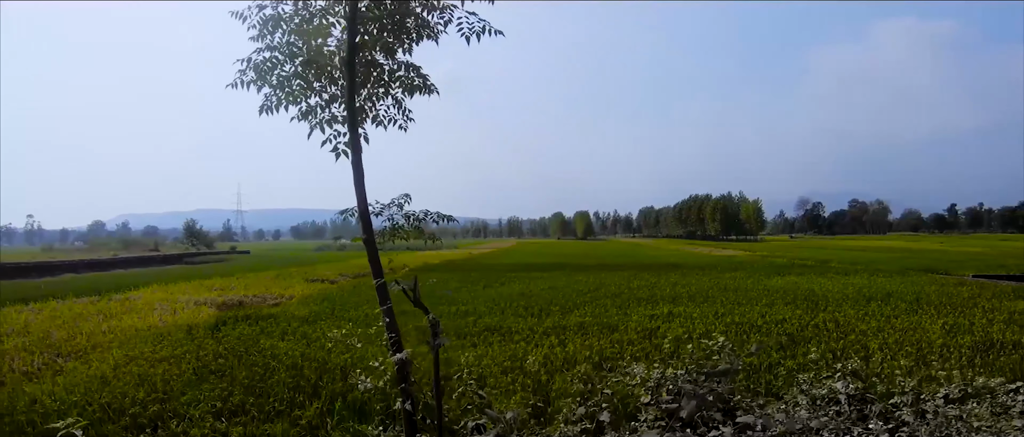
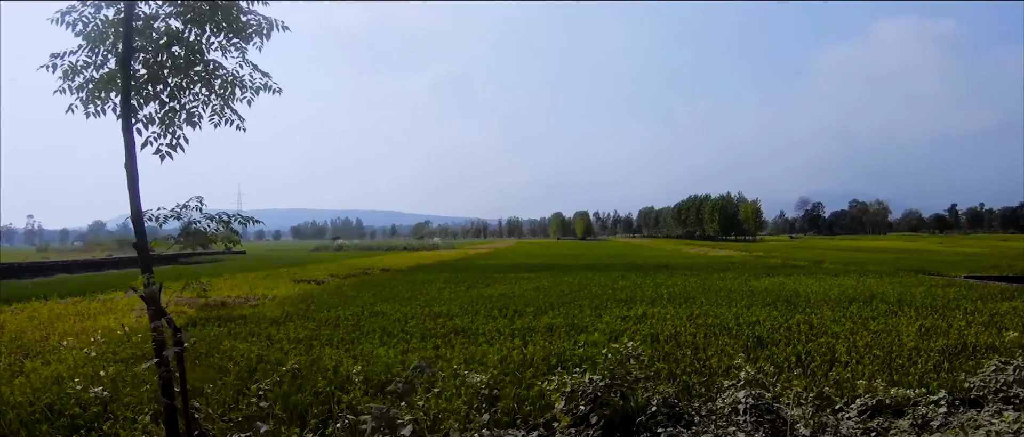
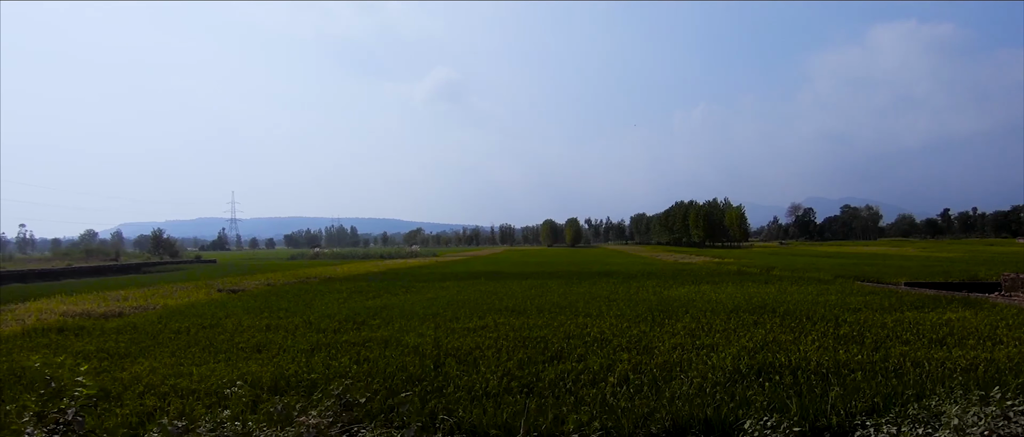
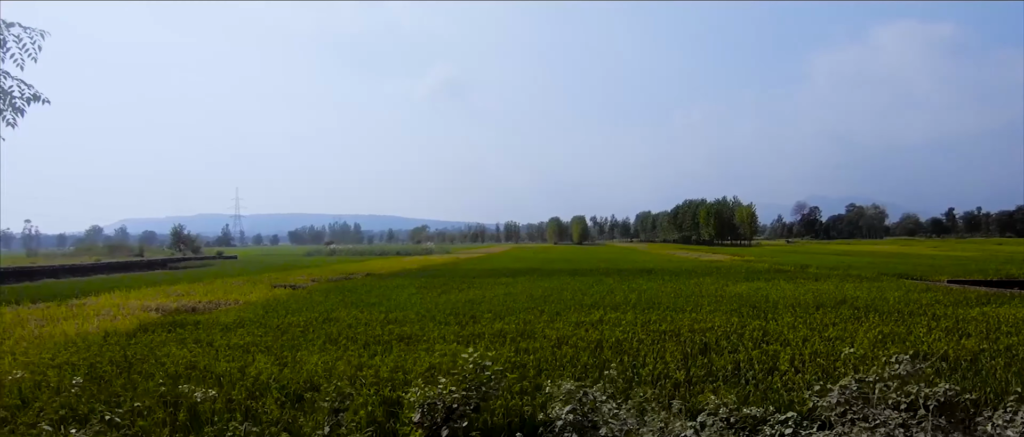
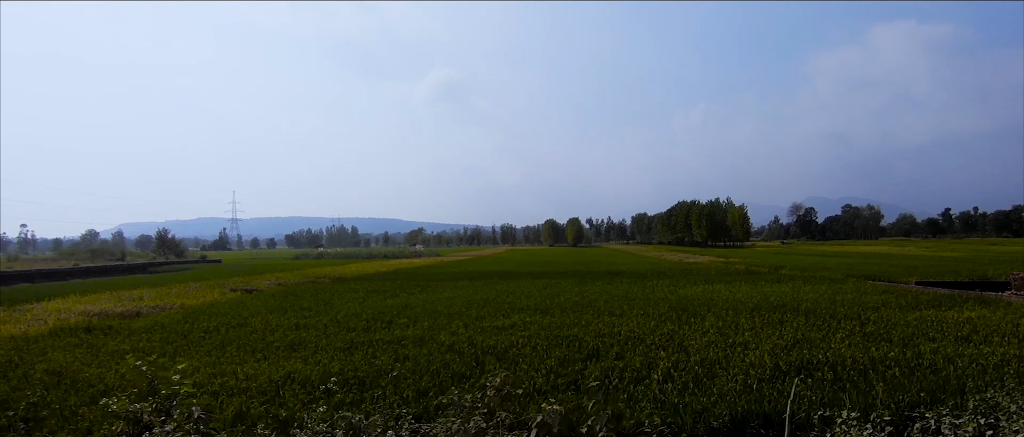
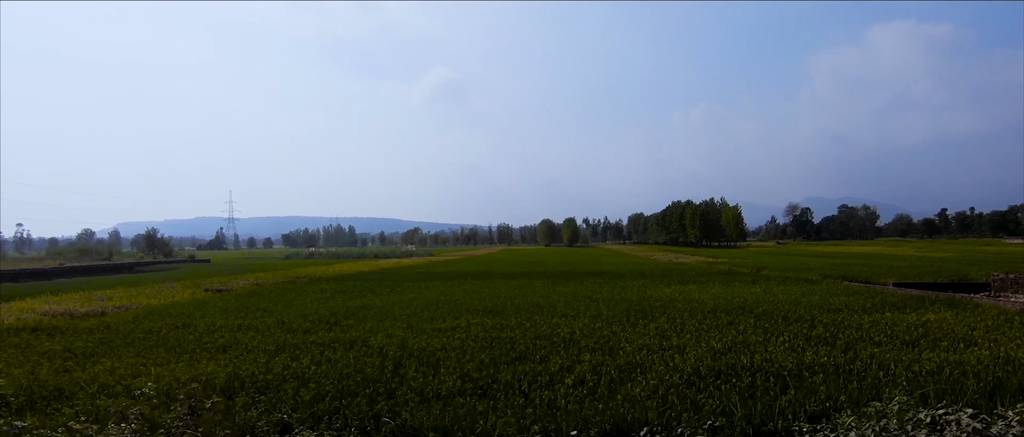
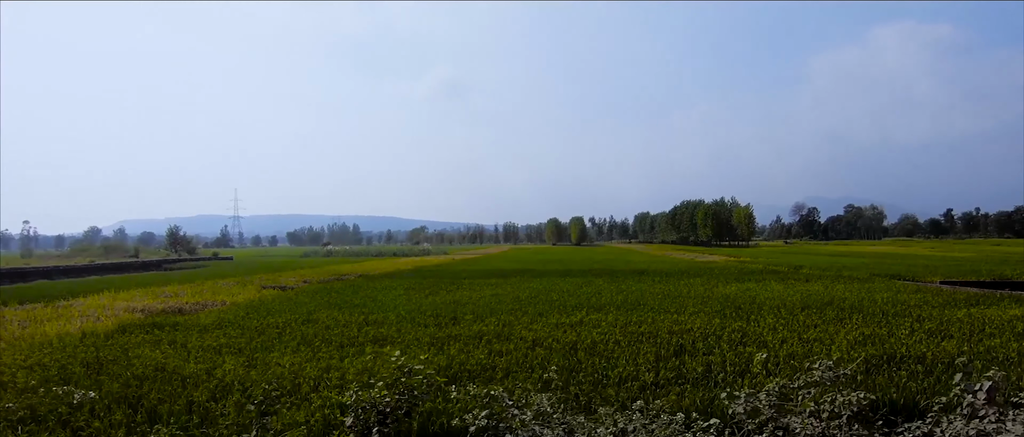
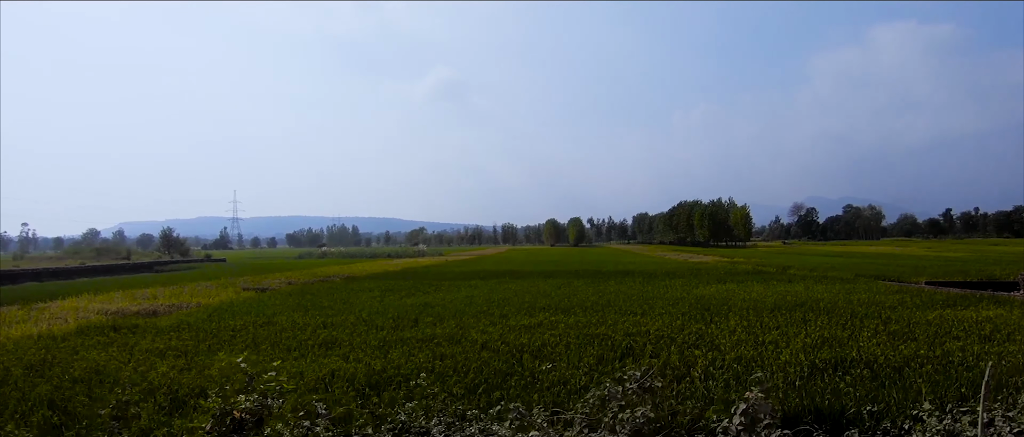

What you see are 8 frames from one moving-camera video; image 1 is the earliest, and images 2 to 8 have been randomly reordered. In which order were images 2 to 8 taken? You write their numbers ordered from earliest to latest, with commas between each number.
2, 4, 7, 8, 5, 3, 6
